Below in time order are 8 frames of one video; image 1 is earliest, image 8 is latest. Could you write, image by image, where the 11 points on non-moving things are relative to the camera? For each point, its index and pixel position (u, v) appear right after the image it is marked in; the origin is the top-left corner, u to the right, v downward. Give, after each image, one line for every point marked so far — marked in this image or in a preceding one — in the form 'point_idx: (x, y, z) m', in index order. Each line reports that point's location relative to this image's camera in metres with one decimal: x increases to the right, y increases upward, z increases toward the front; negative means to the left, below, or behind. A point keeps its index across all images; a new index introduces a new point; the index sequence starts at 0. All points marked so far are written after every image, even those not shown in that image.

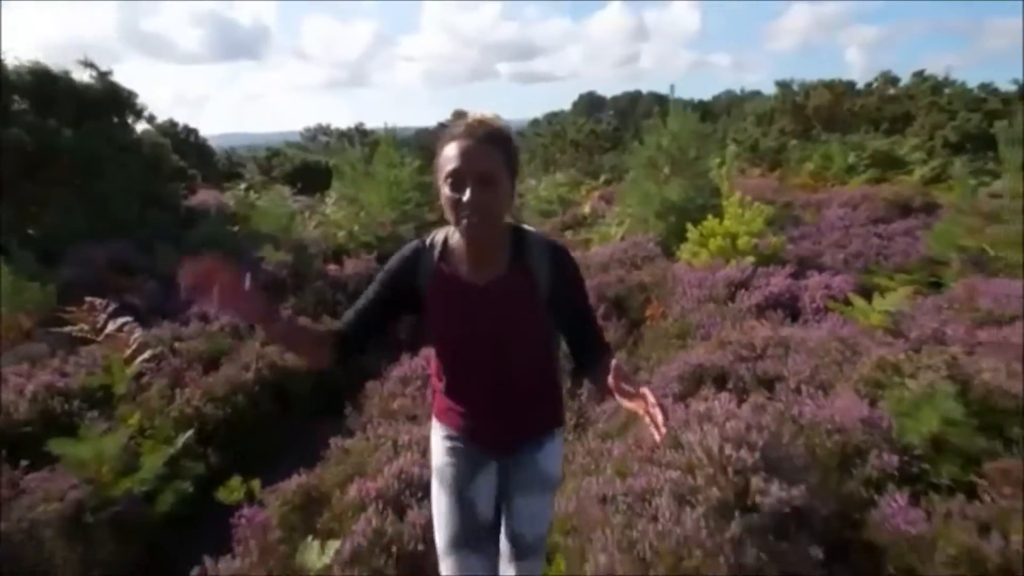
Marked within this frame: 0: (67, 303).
0: (-4.9, -0.2, +6.1) m
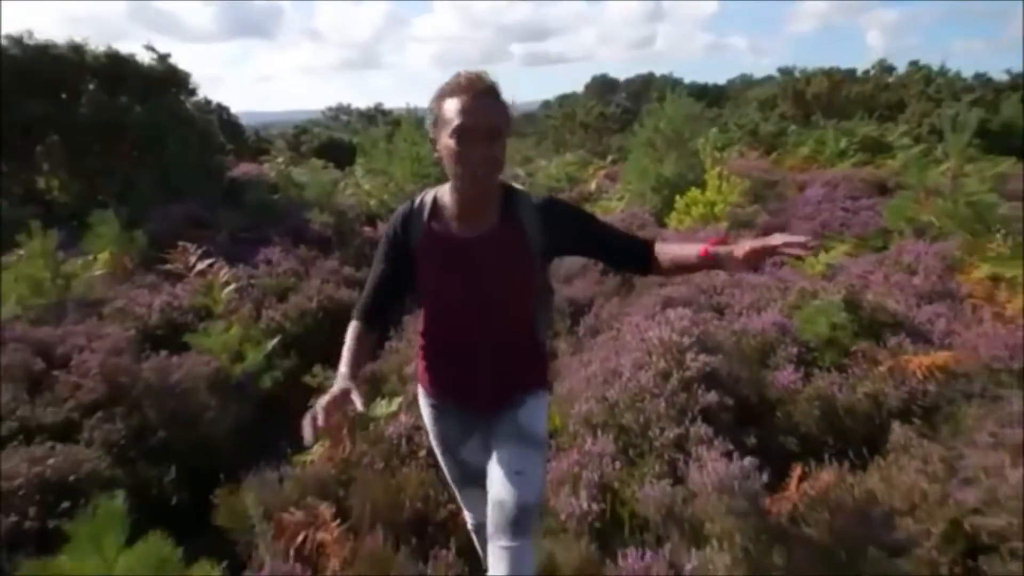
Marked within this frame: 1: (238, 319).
0: (-4.7, +0.5, +7.4) m
1: (-2.9, -0.3, +5.8) m
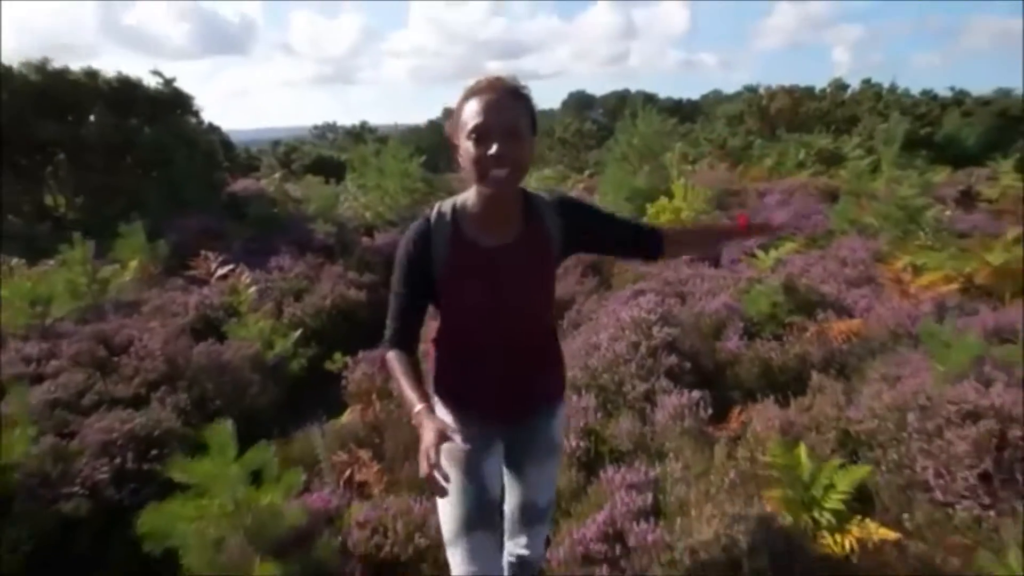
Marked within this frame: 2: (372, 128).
0: (-4.9, +0.4, +8.1) m
1: (-2.9, -0.3, +6.6) m
2: (-3.5, +4.1, +14.1) m
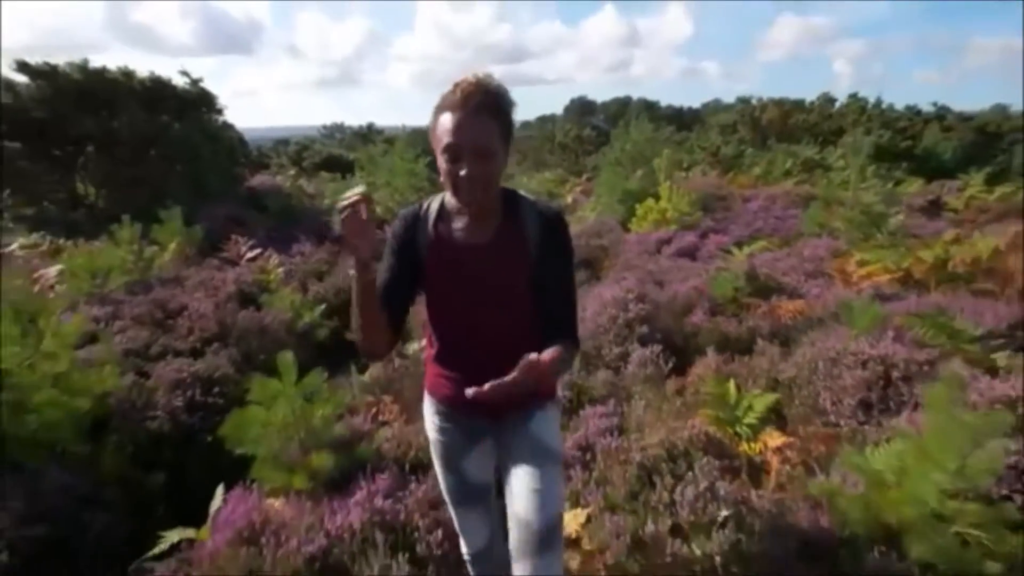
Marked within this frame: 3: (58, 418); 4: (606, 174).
0: (-4.9, +0.7, +9.0) m
1: (-3.0, -0.1, +7.4) m
2: (-3.5, +4.3, +15.0) m
3: (-3.2, -0.9, +3.9) m
4: (+1.7, +2.0, +10.0) m
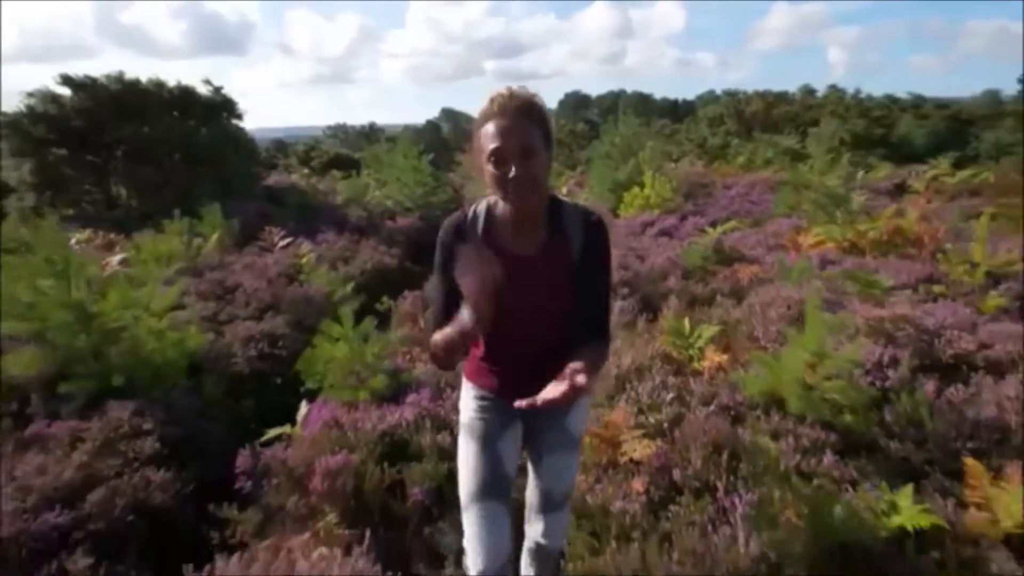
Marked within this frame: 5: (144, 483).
0: (-4.9, +1.0, +10.2) m
1: (-2.9, +0.2, +8.6) m
2: (-3.5, +4.6, +16.1) m
3: (-3.1, -0.6, +5.0) m
4: (+1.7, +2.4, +11.1) m
5: (-2.5, -1.3, +3.7) m
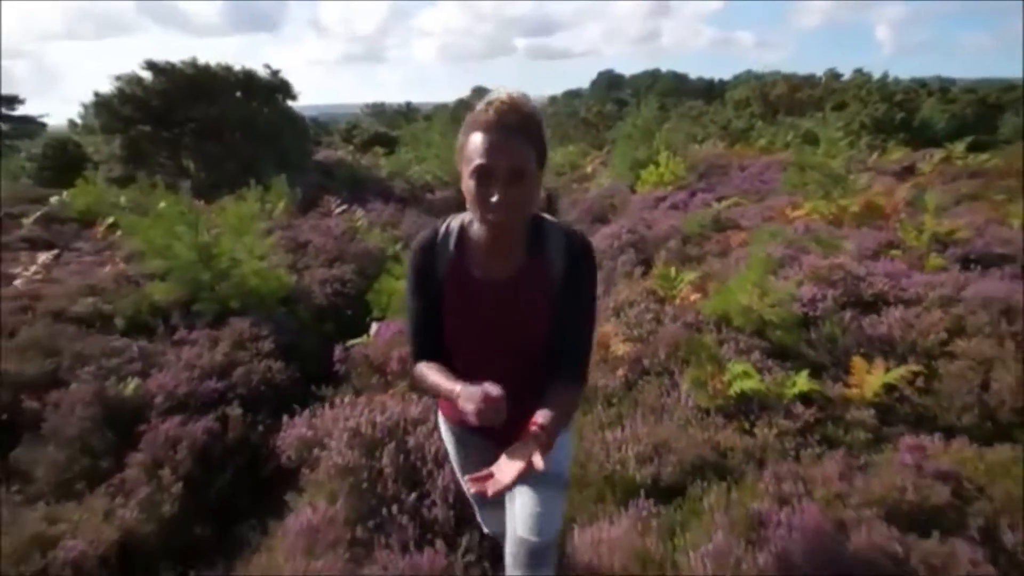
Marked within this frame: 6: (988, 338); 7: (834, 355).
0: (-4.3, +1.8, +11.7) m
1: (-2.5, +1.0, +10.1) m
2: (-2.6, +5.6, +17.5) m
3: (-2.8, 0.0, +6.6) m
4: (+2.3, +3.1, +12.3) m
5: (-2.3, -0.7, +5.2) m
6: (+3.8, -0.4, +4.5) m
7: (+2.7, -0.6, +4.7) m
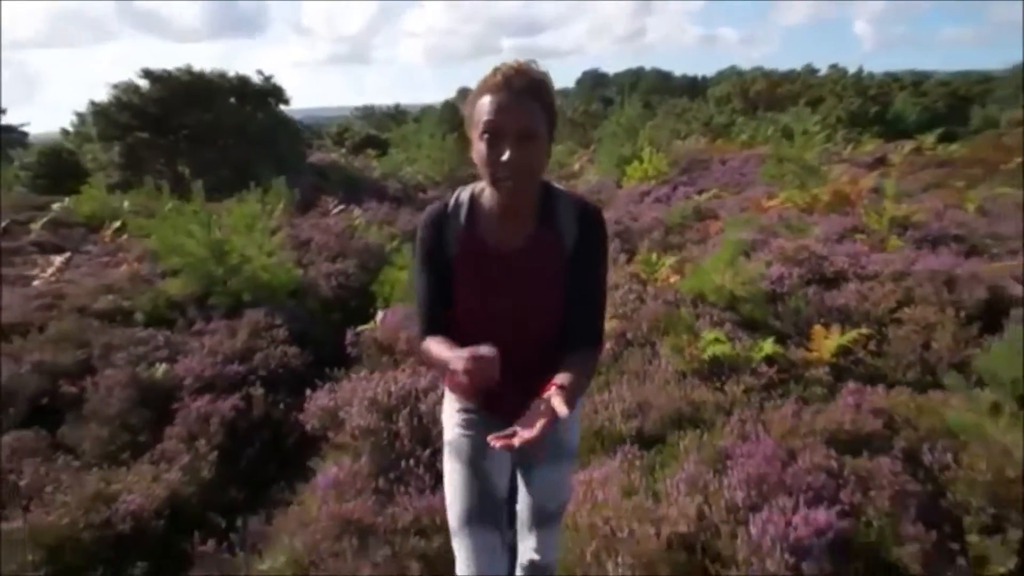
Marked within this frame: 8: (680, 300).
0: (-4.5, +1.9, +12.1) m
1: (-2.6, +1.1, +10.5) m
2: (-3.0, +5.7, +17.9) m
3: (-2.9, +0.1, +7.0) m
4: (+2.0, +3.3, +12.9) m
5: (-2.3, -0.7, +5.7) m
6: (+3.8, -0.1, +5.0) m
7: (+2.7, -0.4, +5.2) m
8: (+1.7, -0.1, +5.5) m
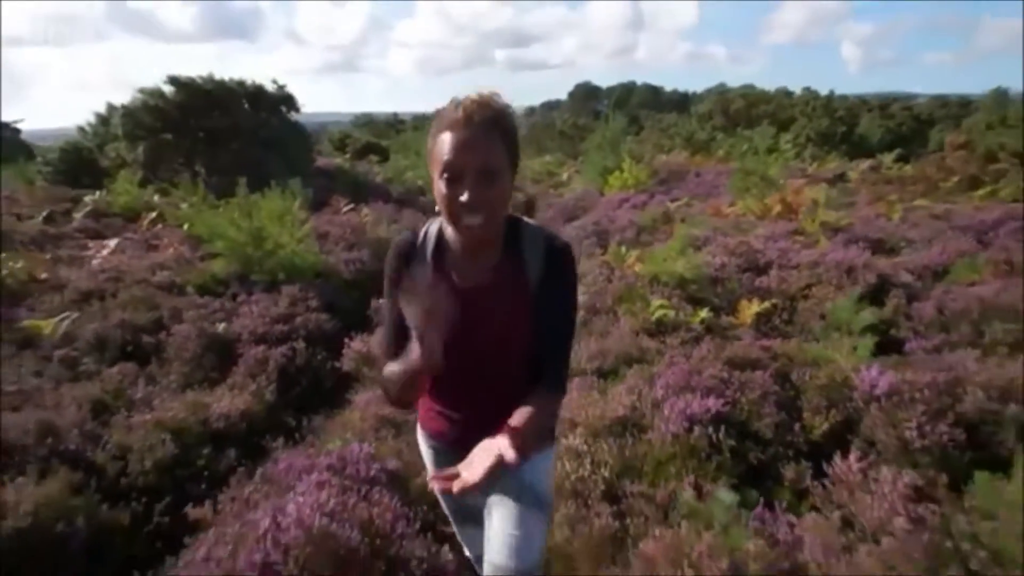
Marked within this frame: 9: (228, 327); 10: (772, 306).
0: (-4.7, +2.1, +13.4) m
1: (-2.8, +1.3, +11.8) m
2: (-3.2, +5.8, +19.3) m
3: (-3.0, +0.3, +8.3) m
4: (+1.9, +3.4, +14.3) m
5: (-2.4, -0.4, +7.0) m
6: (+3.7, 0.0, +6.5) m
7: (+2.6, -0.2, +6.6) m
8: (+1.6, +0.1, +6.9) m
9: (-3.3, -0.4, +6.4) m
10: (+3.0, -0.2, +6.3) m
